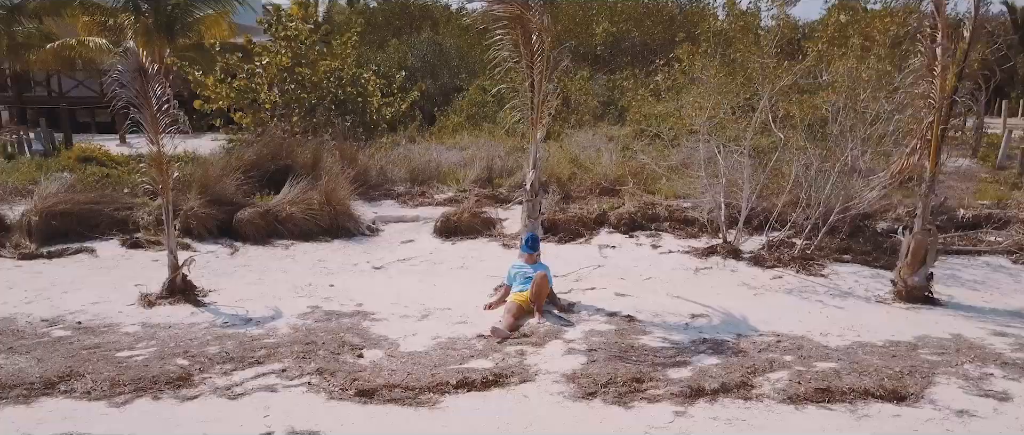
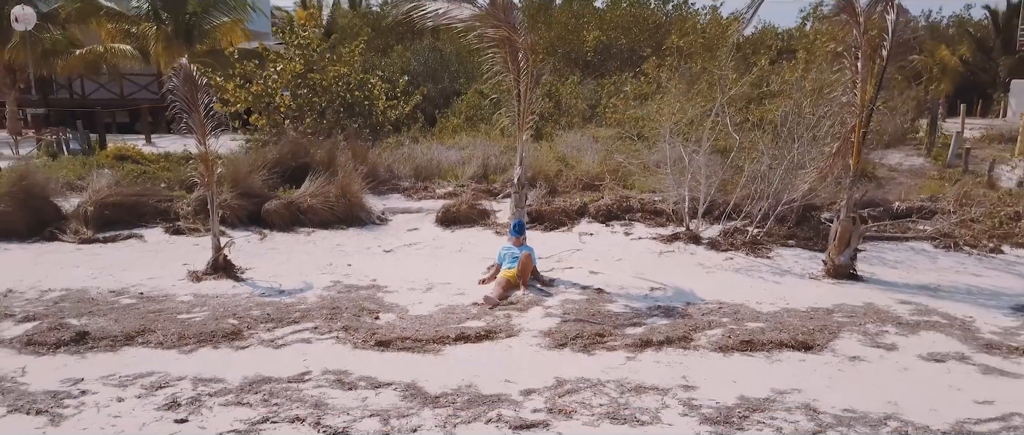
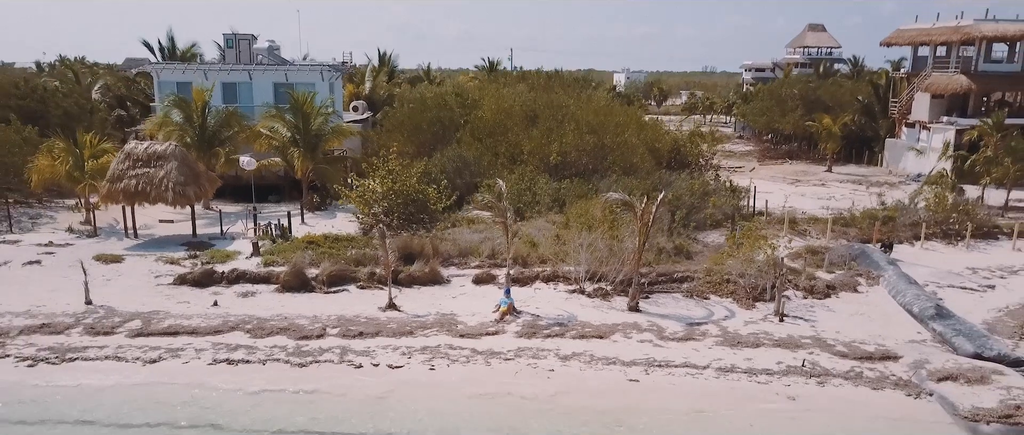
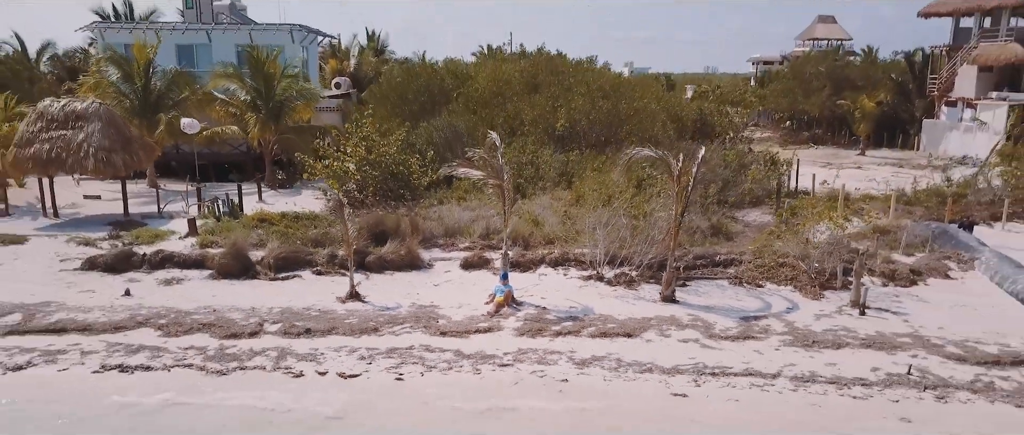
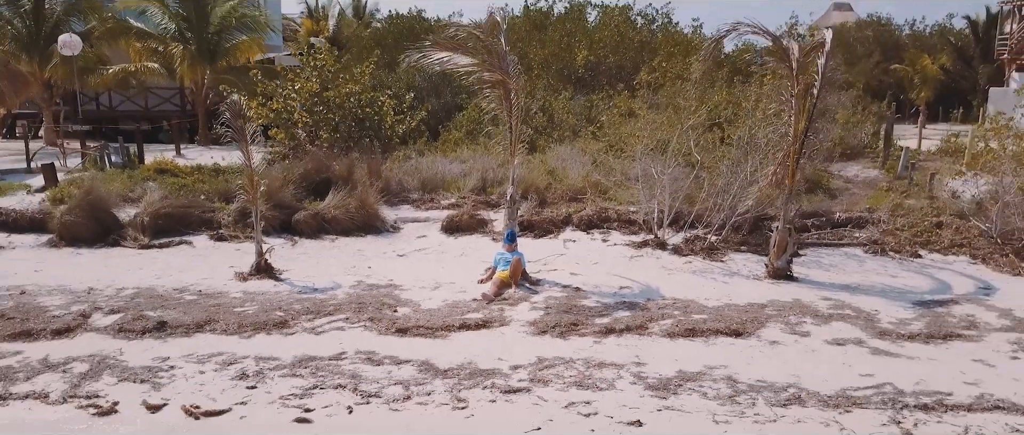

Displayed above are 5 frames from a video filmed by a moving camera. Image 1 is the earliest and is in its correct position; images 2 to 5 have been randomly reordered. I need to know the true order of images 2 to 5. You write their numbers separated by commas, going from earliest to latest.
2, 5, 4, 3
